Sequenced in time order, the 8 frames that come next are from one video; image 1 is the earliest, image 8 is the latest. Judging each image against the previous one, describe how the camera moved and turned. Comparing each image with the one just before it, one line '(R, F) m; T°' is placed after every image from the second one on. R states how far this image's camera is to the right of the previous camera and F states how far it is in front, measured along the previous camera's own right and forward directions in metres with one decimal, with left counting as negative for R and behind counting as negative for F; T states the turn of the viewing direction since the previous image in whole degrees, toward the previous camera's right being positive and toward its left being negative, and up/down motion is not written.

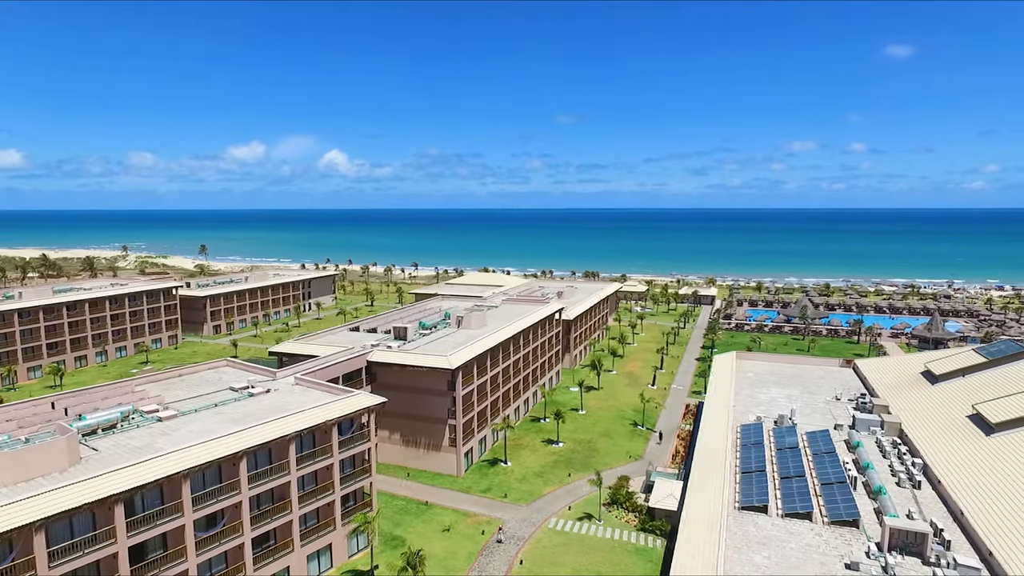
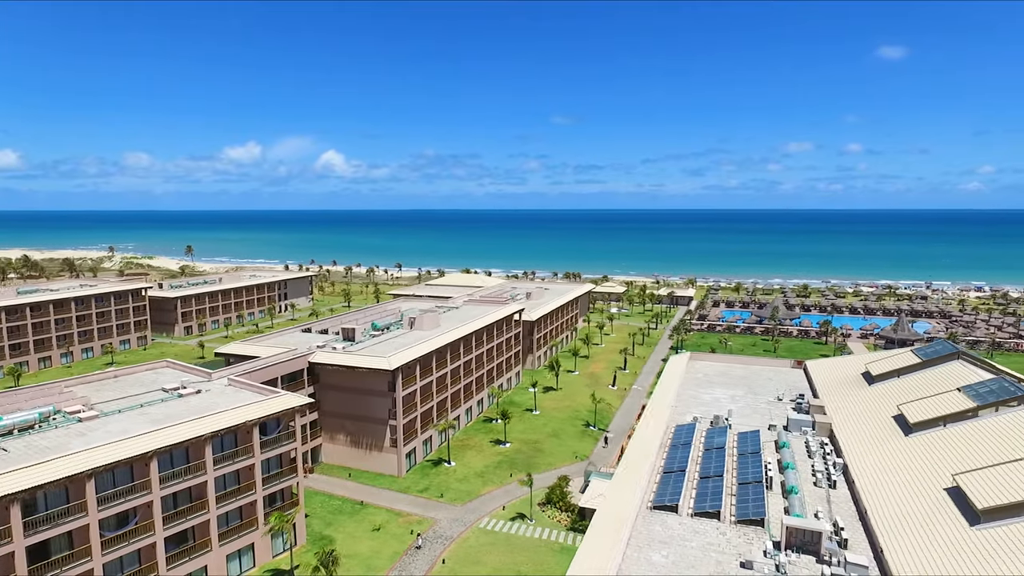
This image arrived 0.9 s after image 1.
(+4.5, -0.3) m; 0°
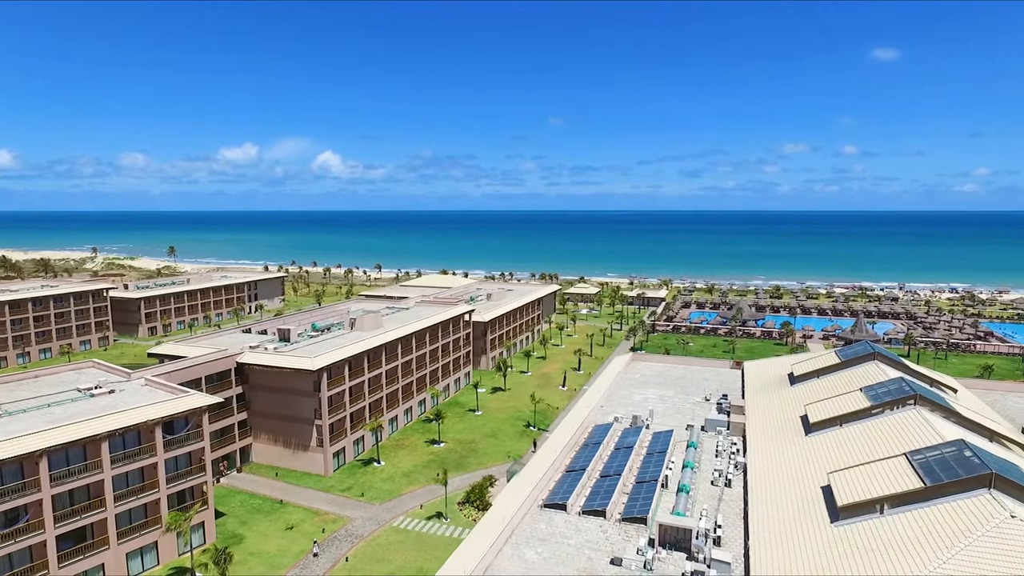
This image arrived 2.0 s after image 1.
(+5.7, -0.5) m; 0°
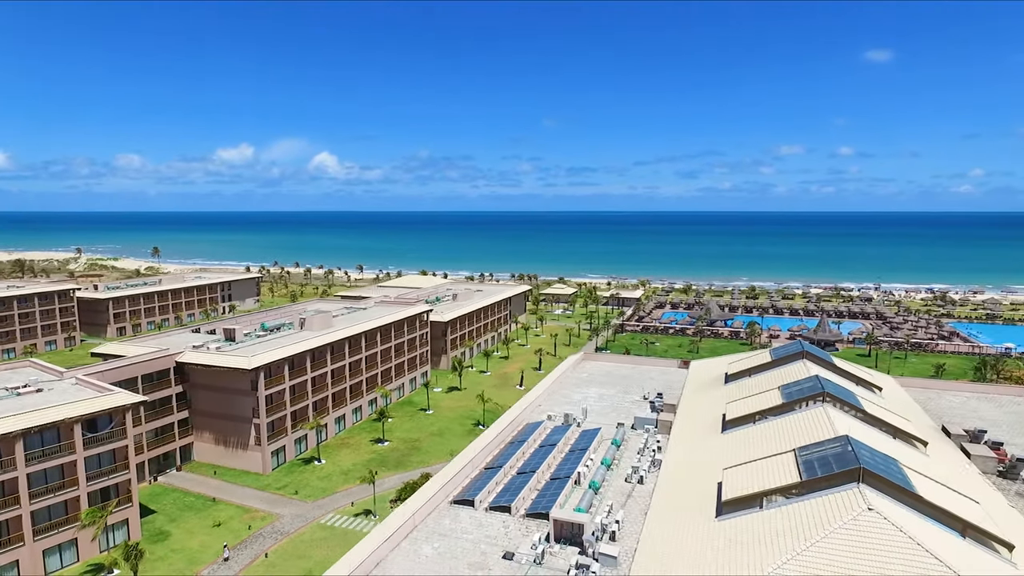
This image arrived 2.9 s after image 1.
(+4.9, -0.5) m; 0°
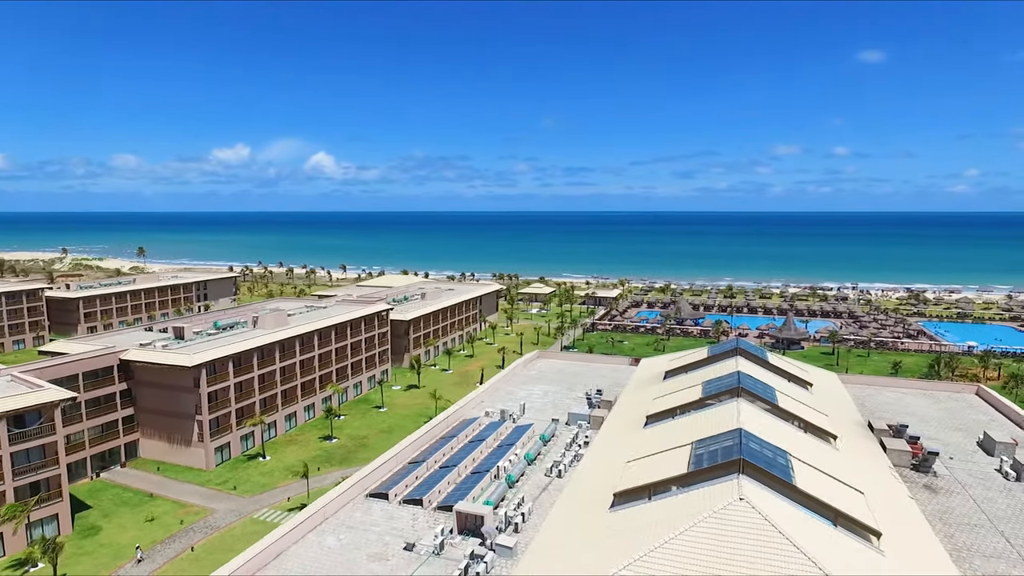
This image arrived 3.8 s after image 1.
(+4.7, -0.6) m; 0°
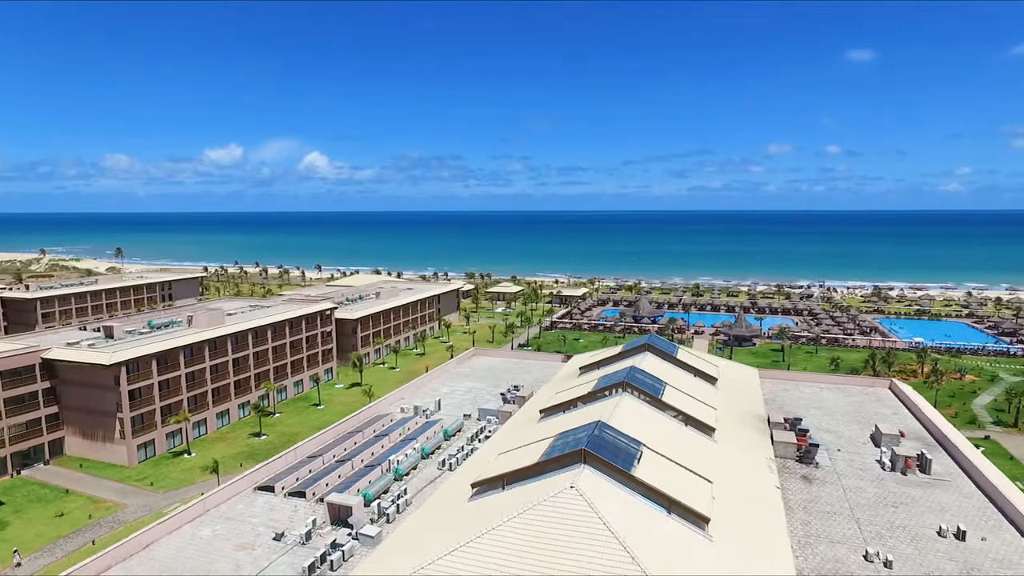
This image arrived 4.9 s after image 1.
(+6.5, -0.9) m; 0°
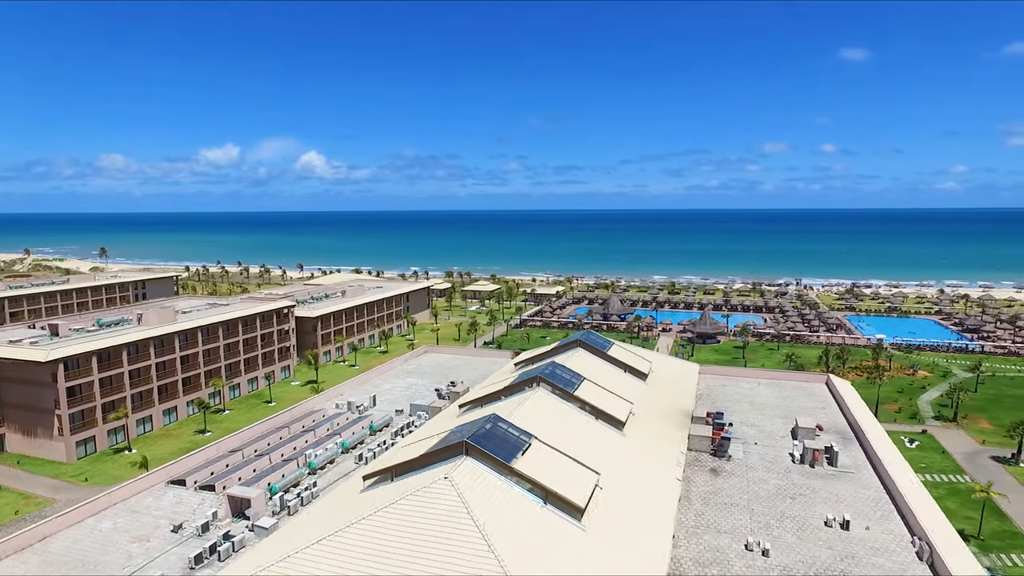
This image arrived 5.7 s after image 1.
(+5.2, -0.5) m; 0°
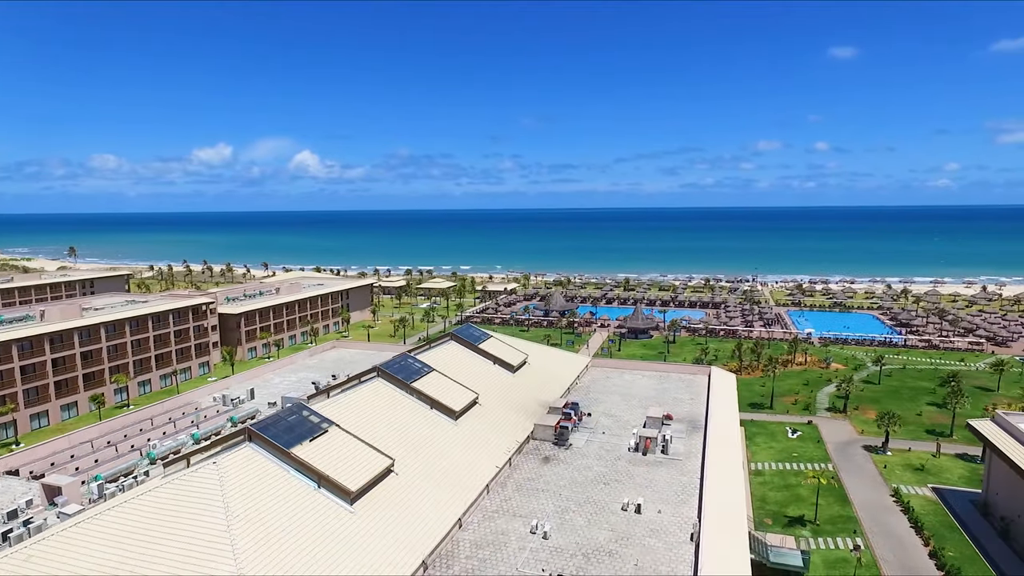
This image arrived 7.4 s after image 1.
(+10.0, -0.7) m; 0°
